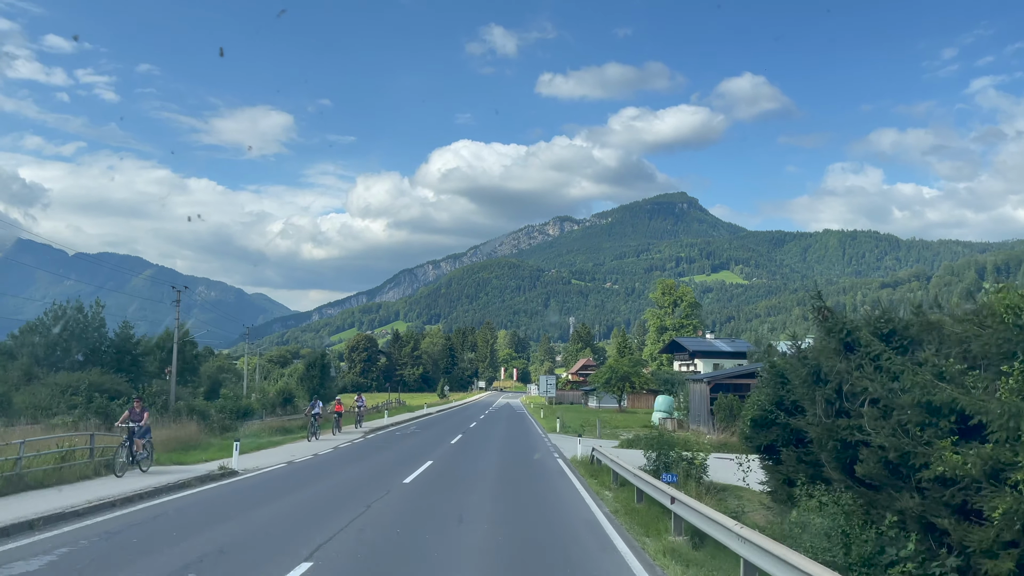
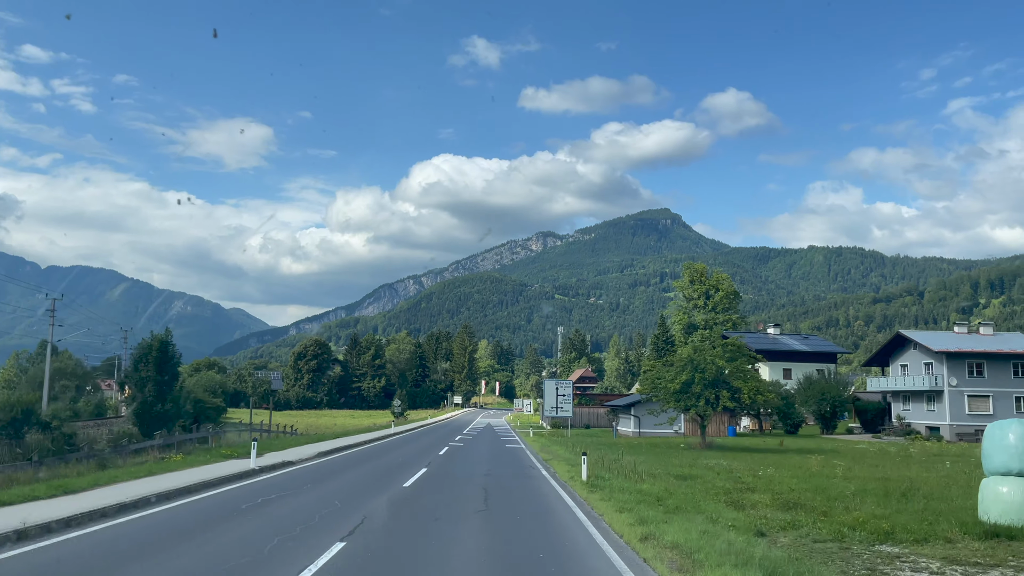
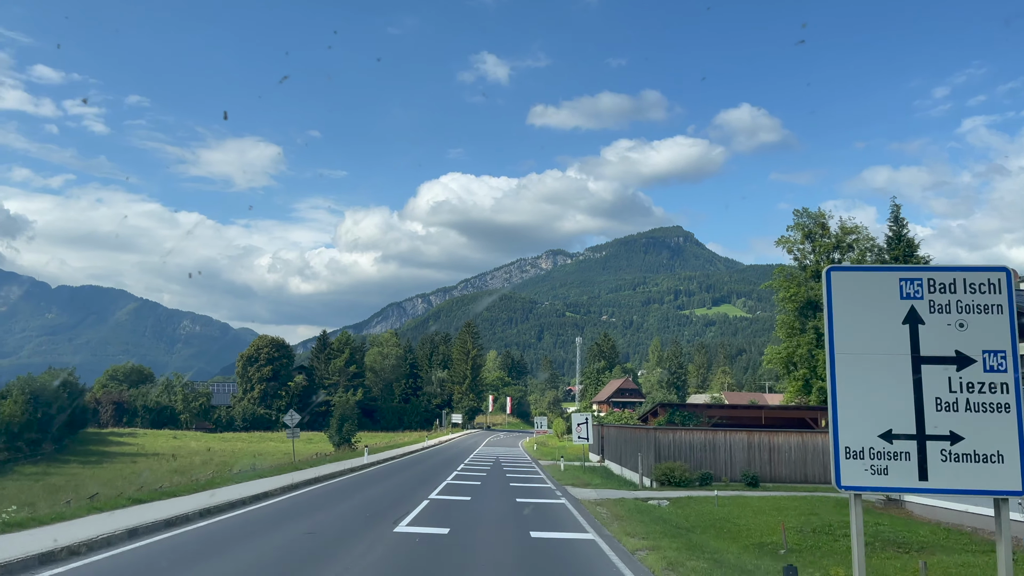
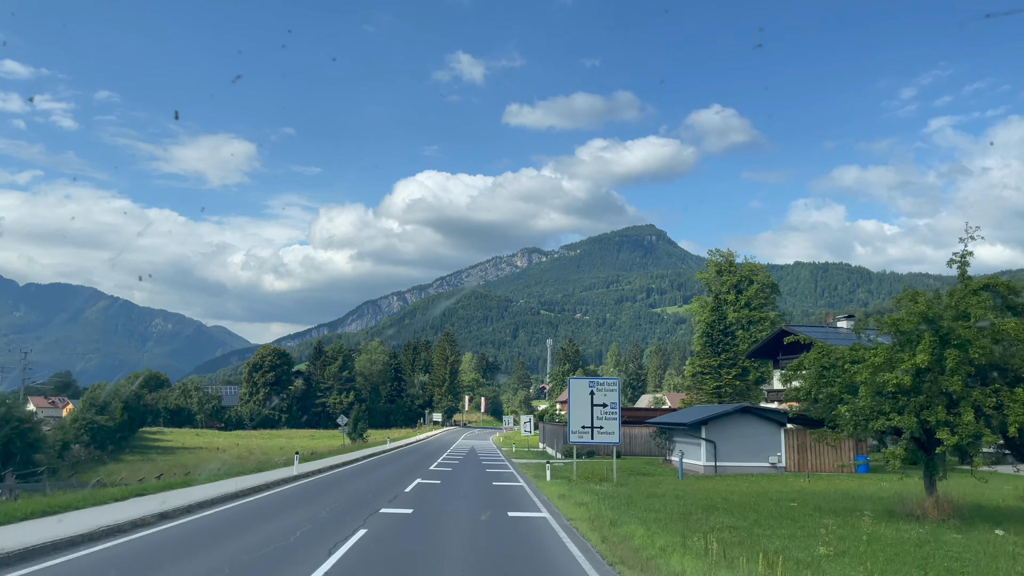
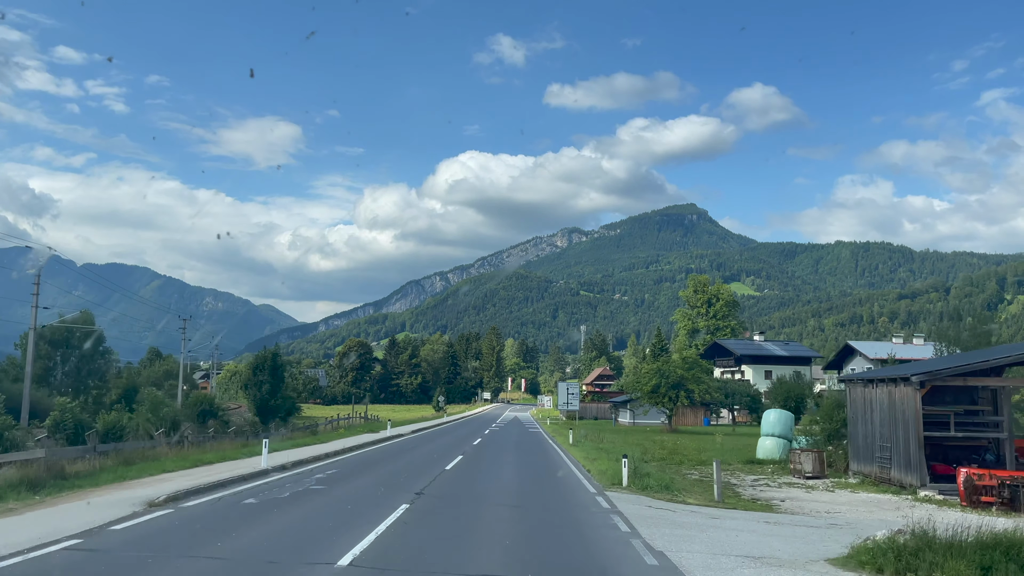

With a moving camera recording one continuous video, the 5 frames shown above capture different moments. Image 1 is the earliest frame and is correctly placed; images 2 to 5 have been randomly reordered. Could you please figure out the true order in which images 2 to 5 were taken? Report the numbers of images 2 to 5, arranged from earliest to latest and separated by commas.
5, 2, 4, 3
